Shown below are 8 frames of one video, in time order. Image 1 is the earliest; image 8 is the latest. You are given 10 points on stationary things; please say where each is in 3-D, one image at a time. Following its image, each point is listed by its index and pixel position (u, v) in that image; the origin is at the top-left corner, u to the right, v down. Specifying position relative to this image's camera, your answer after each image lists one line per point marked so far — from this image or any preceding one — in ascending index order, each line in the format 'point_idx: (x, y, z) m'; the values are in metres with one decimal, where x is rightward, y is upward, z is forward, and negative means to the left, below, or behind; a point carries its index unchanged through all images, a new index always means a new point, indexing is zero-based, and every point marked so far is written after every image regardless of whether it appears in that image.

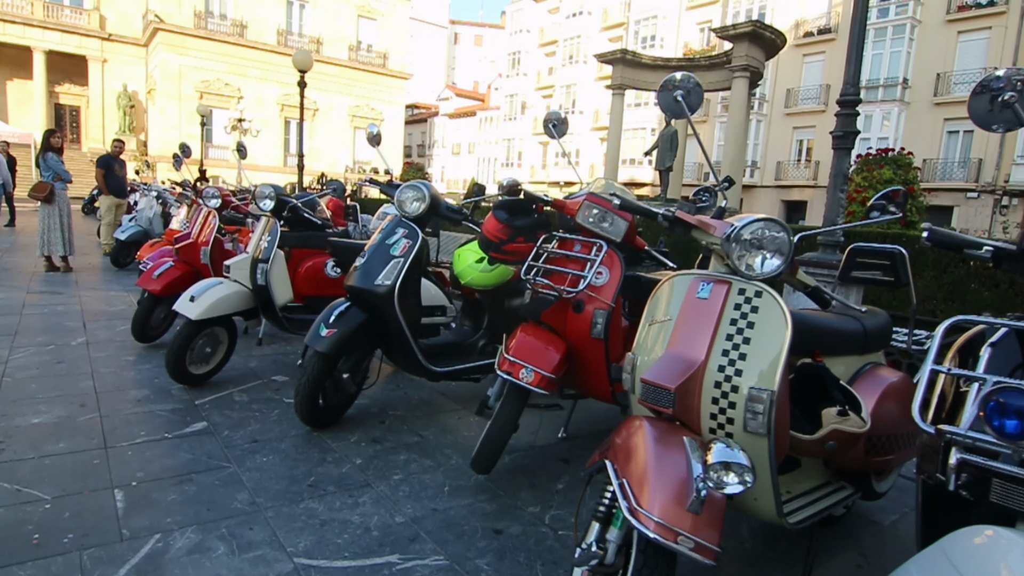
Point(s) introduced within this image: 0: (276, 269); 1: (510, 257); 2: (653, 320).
0: (-1.7, +0.1, +4.6) m
1: (0.0, +0.2, +3.4) m
2: (+0.5, -0.1, +2.4) m
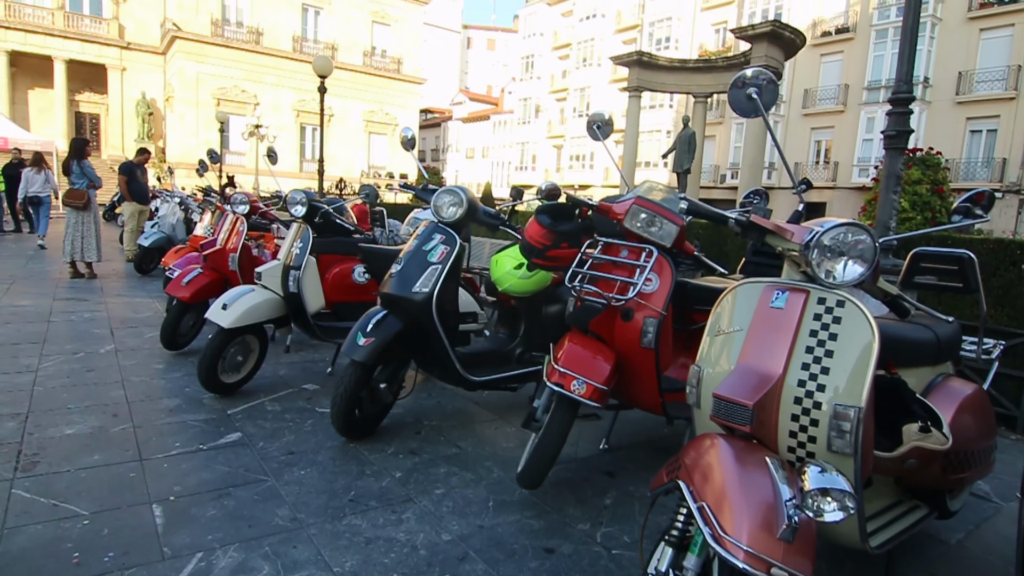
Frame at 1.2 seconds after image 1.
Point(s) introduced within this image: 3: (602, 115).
0: (-1.5, +0.1, +4.5) m
1: (+0.2, +0.1, +3.3) m
2: (+0.8, -0.2, +2.3) m
3: (+0.5, +0.9, +3.3) m
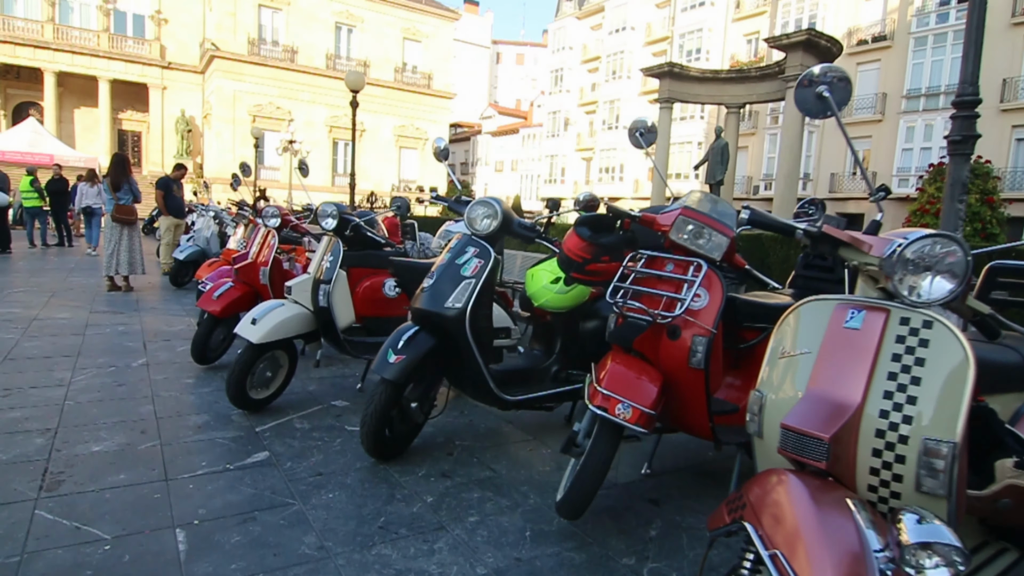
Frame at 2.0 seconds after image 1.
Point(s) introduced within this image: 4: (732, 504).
0: (-1.2, 0.0, +4.4) m
1: (+0.4, +0.1, +3.2) m
2: (+0.9, -0.2, +2.1) m
3: (+0.7, +0.9, +3.2) m
4: (+0.7, -0.6, +1.8) m
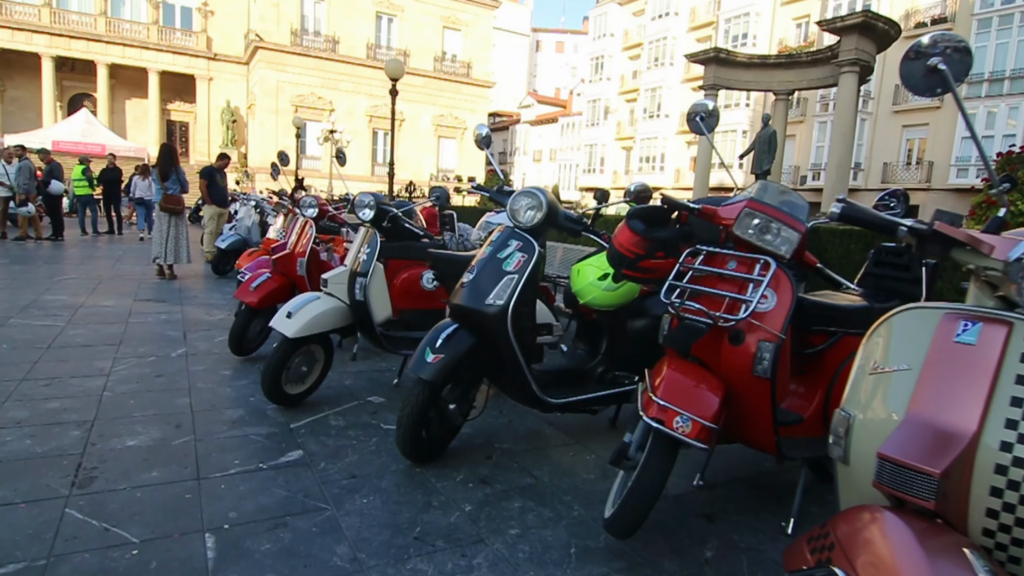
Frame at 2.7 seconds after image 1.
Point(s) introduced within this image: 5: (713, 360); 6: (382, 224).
0: (-0.9, 0.0, +4.2) m
1: (+0.6, +0.1, +2.9) m
2: (+1.0, -0.2, +1.8) m
3: (+0.9, +0.9, +2.9) m
4: (+0.8, -0.7, +1.6) m
5: (+0.8, -0.3, +2.6) m
6: (-0.9, +0.5, +4.5) m
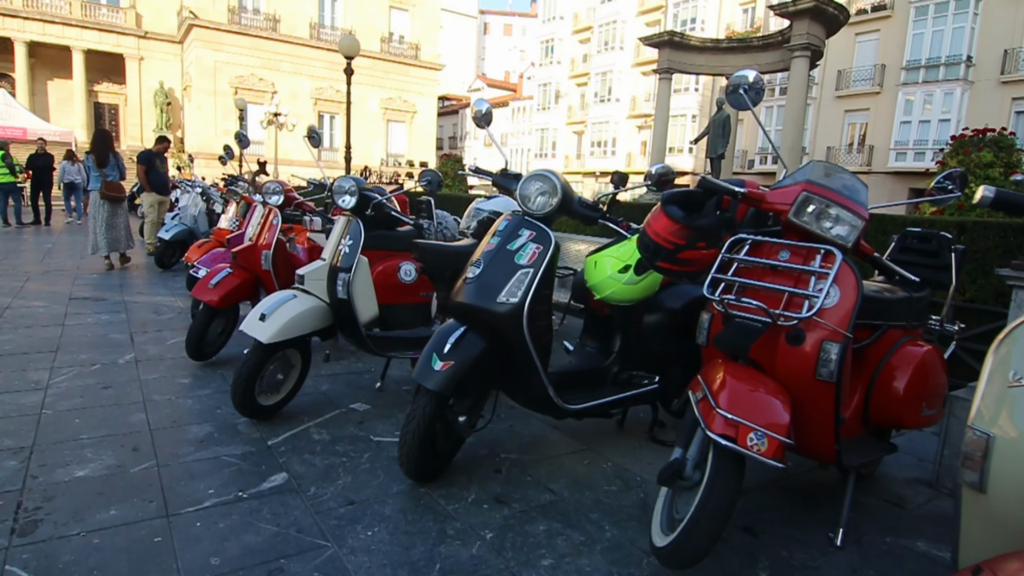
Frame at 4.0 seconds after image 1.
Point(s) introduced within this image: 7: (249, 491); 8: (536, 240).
0: (-1.0, +0.1, +3.8) m
1: (+0.7, +0.1, +2.6) m
2: (+1.2, -0.2, +1.5) m
3: (+1.0, +0.9, +2.6) m
4: (+1.0, -0.7, +1.3) m
5: (+1.0, -0.3, +2.3) m
6: (-1.0, +0.5, +4.0) m
7: (-1.2, -0.9, +2.8) m
8: (+0.1, +0.2, +3.0) m
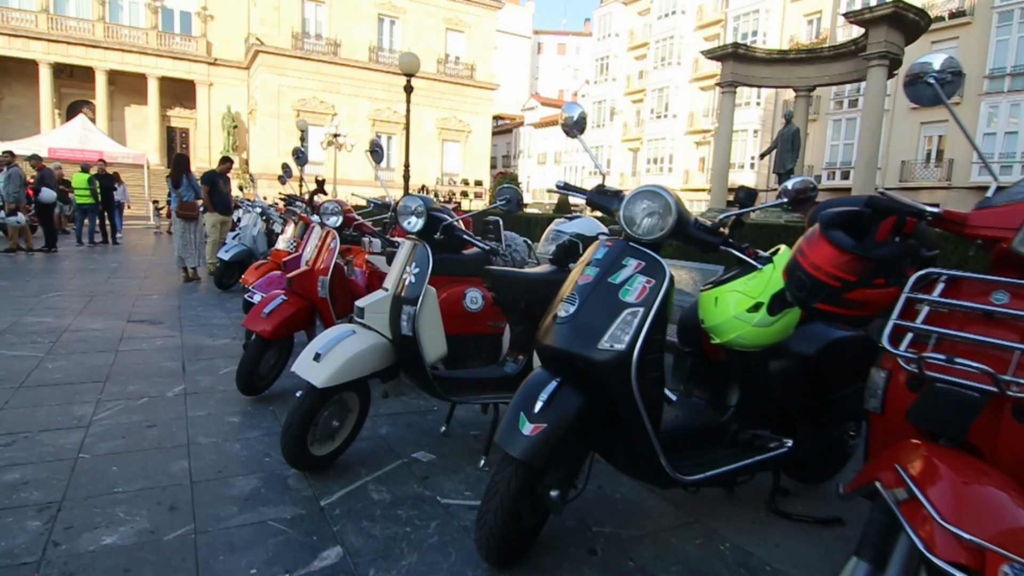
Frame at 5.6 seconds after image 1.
0: (-0.5, -0.1, +3.3) m
1: (+1.1, -0.1, +2.0) m
2: (+1.5, -0.4, +0.9) m
3: (+1.4, +0.7, +2.0) m
4: (+1.2, -0.8, +0.7) m
5: (+1.3, -0.4, +1.7) m
6: (-0.5, +0.3, +3.6) m
7: (-0.8, -1.1, +2.4) m
8: (+0.5, +0.1, +2.4) m
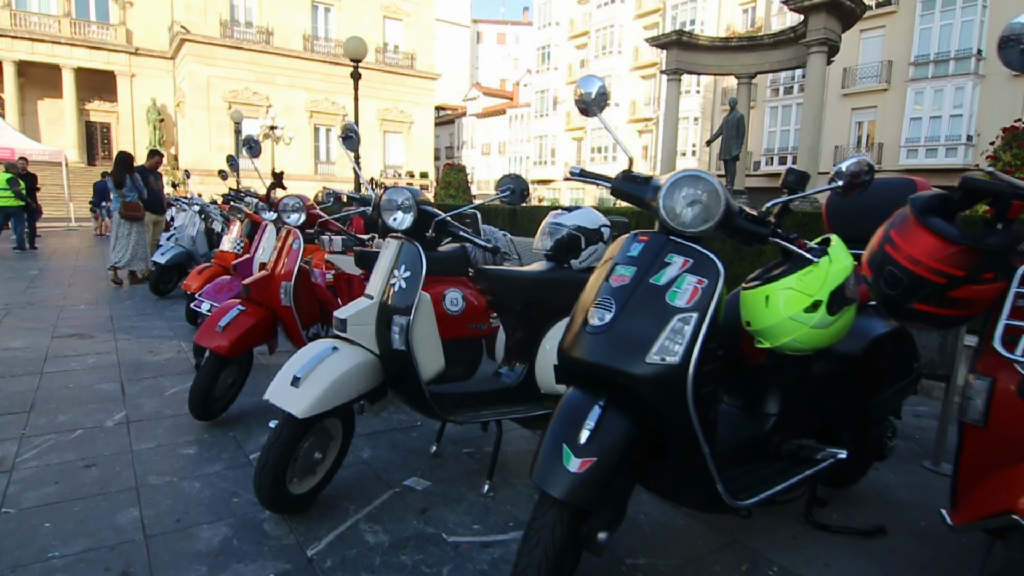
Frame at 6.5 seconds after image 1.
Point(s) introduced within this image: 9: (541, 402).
0: (-0.5, -0.2, +2.9) m
1: (+1.2, -0.1, +1.7) m
2: (+1.7, -0.3, +0.7) m
3: (+1.4, +0.8, +1.7) m
4: (+1.5, -0.8, +0.4) m
5: (+1.5, -0.4, +1.4) m
6: (-0.5, +0.3, +3.2) m
7: (-0.7, -1.1, +1.9) m
8: (+0.6, +0.1, +2.1) m
9: (+0.2, -0.6, +3.2) m
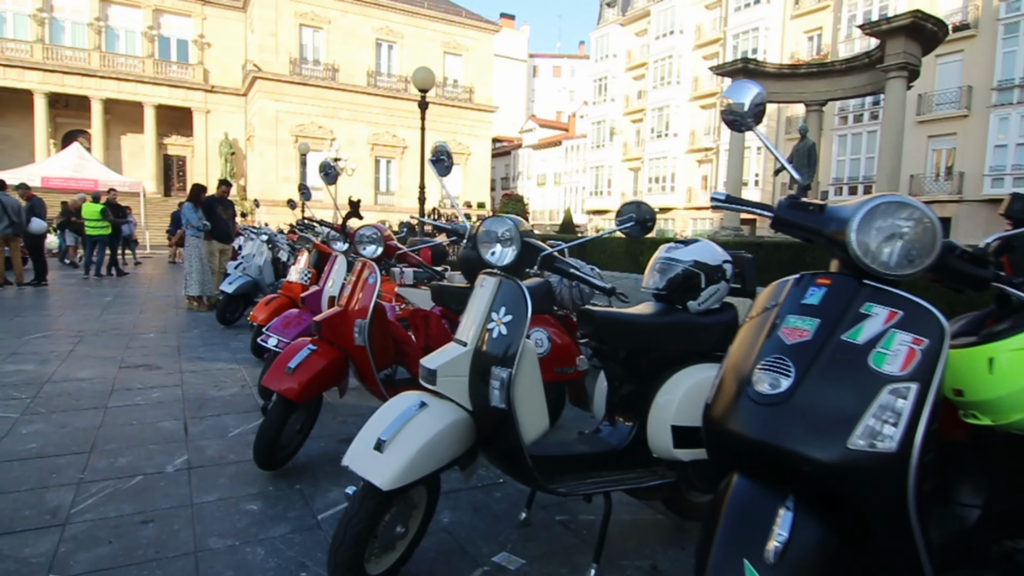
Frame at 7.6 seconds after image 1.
0: (0.0, -0.3, +2.5) m
1: (+1.6, -0.2, +1.2) m
2: (+2.0, -0.4, +0.1) m
3: (+1.8, +0.6, +1.2) m
4: (+1.7, -0.9, -0.2) m
5: (+1.8, -0.6, +0.9) m
6: (0.0, +0.1, +2.8) m
7: (-0.3, -1.3, +1.5) m
8: (+1.0, -0.1, +1.6) m
9: (+0.6, -0.8, +2.7) m
